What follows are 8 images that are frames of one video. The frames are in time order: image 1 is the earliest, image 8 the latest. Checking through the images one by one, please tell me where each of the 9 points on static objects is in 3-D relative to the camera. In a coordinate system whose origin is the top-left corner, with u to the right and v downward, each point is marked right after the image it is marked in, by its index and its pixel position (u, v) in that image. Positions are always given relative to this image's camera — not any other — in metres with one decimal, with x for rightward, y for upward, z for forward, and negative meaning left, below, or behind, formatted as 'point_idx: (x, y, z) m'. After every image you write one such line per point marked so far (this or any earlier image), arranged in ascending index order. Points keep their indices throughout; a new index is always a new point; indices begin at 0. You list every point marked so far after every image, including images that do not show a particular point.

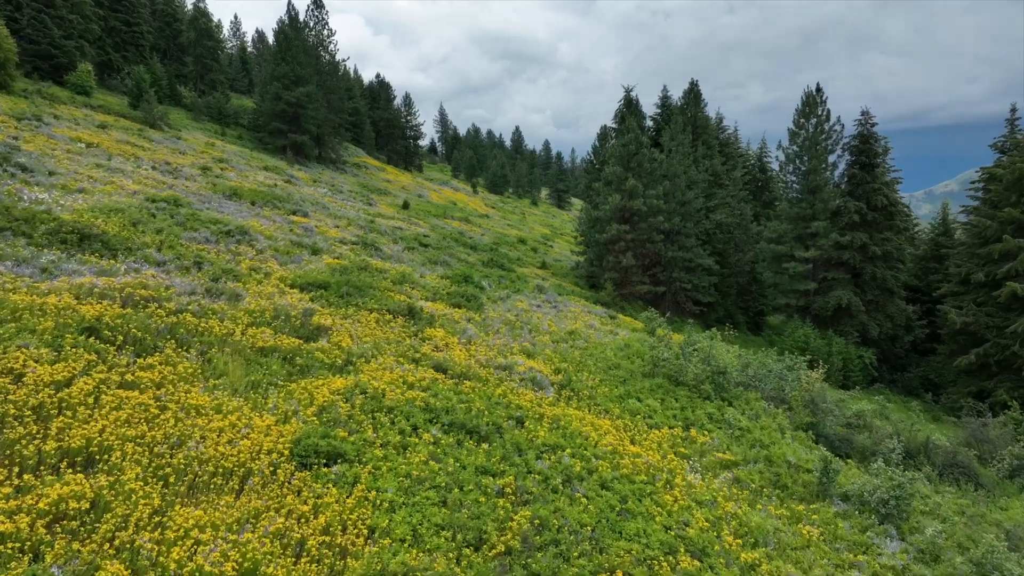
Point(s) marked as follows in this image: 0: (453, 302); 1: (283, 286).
0: (-2.6, -0.6, +17.9) m
1: (-8.1, 0.0, +14.6) m
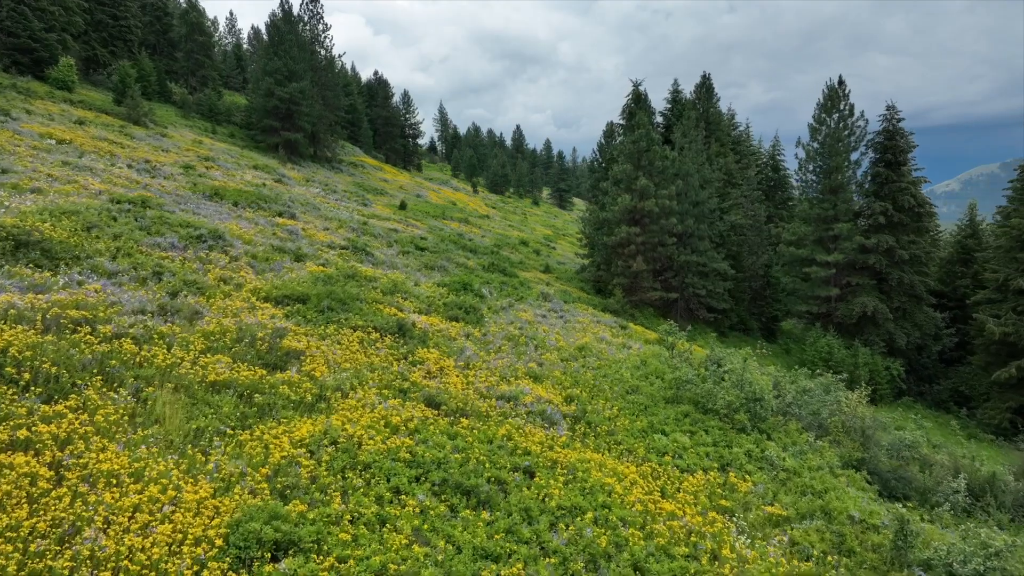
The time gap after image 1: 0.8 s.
0: (-2.4, -1.0, +16.1) m
1: (-8.0, -0.4, +12.8) m
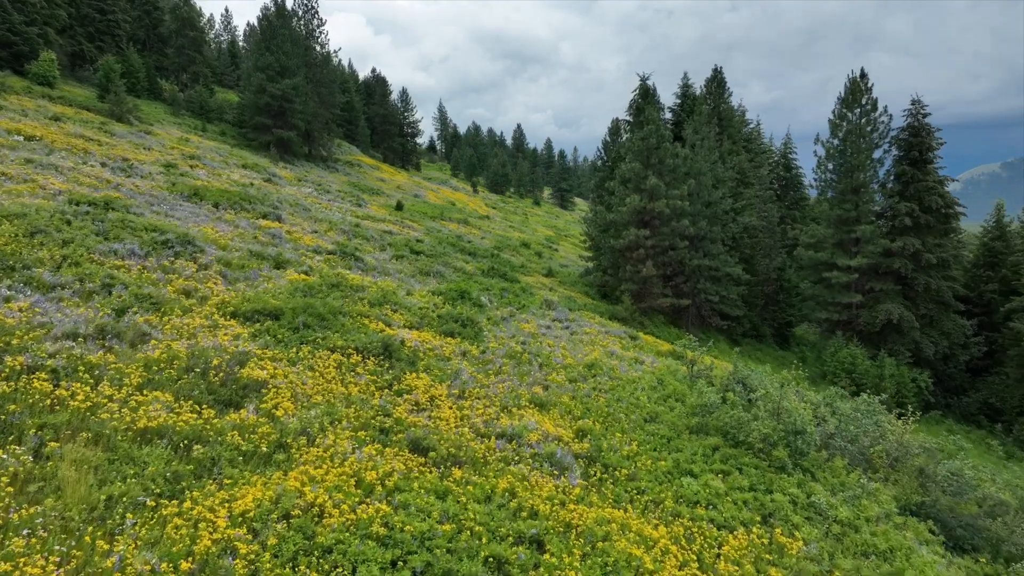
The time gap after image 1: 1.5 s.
0: (-2.4, -1.4, +14.4) m
1: (-7.9, -0.8, +11.2) m
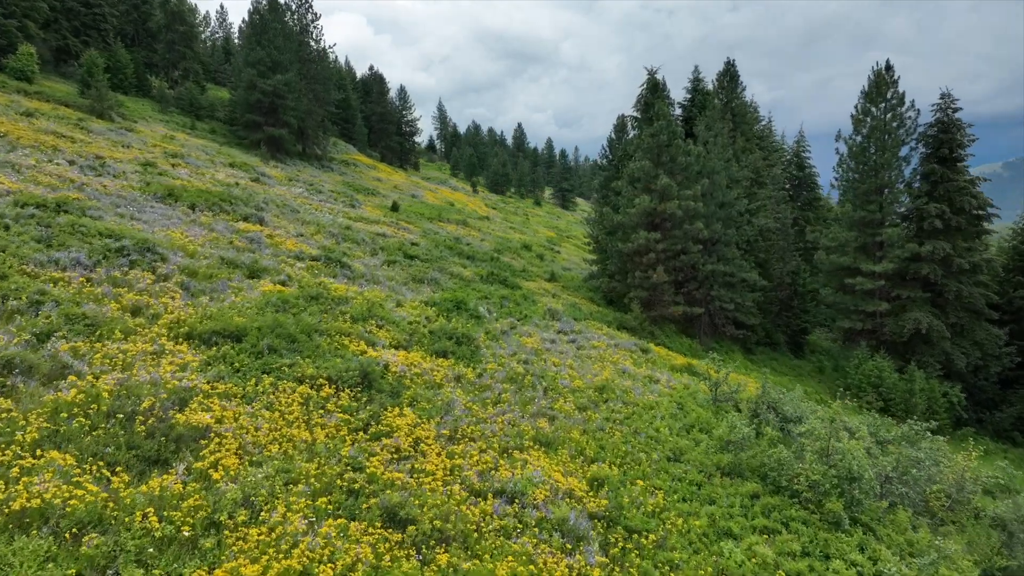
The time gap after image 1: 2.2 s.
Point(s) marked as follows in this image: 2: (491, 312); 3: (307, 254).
0: (-2.4, -1.8, +12.7) m
1: (-7.9, -1.2, +9.5) m
2: (-1.0, -1.1, +18.8) m
3: (-9.2, +1.5, +18.7) m
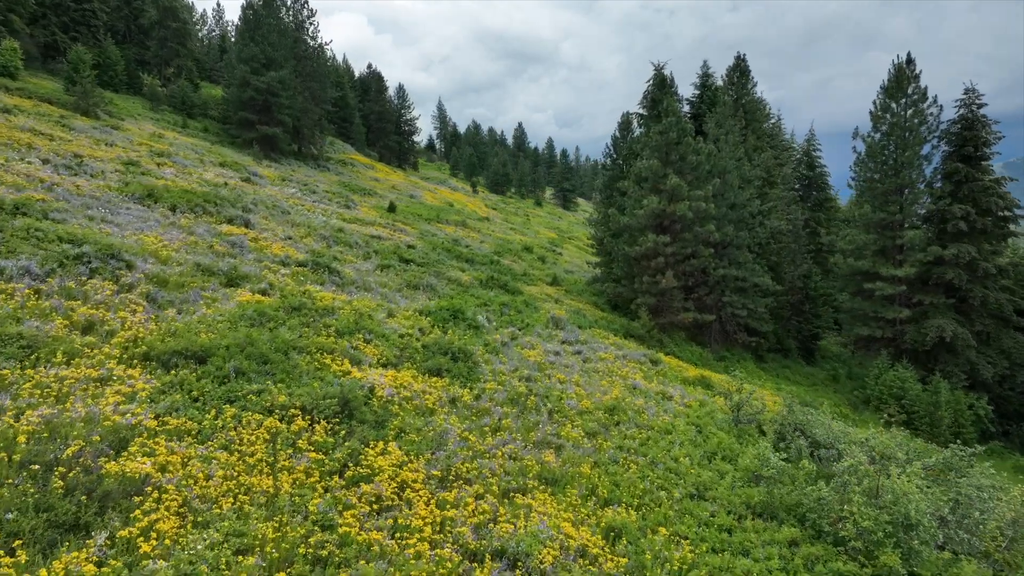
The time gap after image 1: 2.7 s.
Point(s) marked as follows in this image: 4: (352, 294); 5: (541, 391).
0: (-2.3, -2.1, +11.5) m
1: (-7.9, -1.5, +8.2) m
2: (-0.9, -1.4, +17.5) m
3: (-9.2, +1.2, +17.5) m
4: (-6.2, -0.3, +16.0) m
5: (+0.8, -3.0, +12.0) m
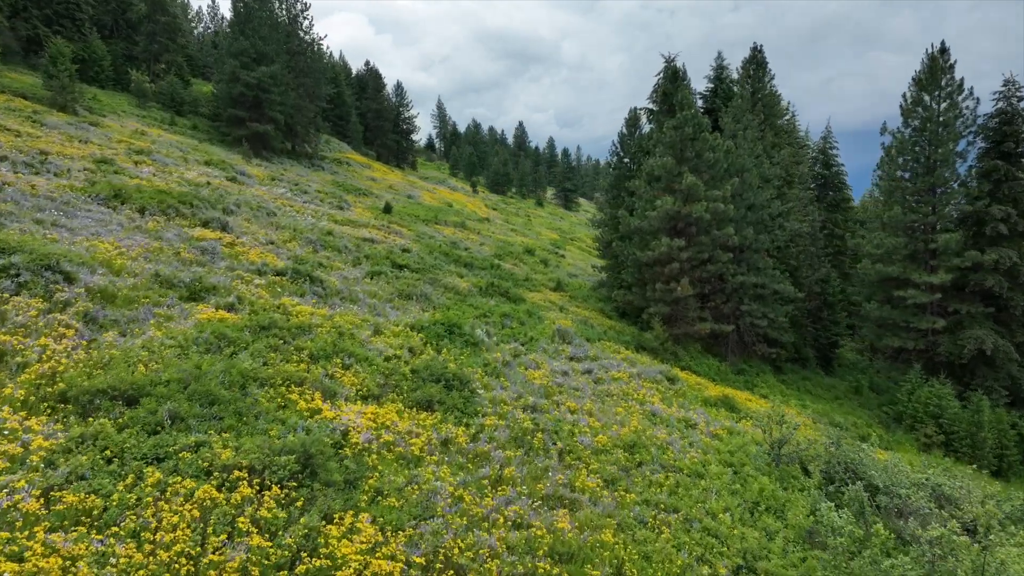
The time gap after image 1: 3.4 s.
0: (-2.2, -2.5, +9.8) m
1: (-7.8, -1.9, +6.5) m
2: (-0.9, -1.8, +15.8) m
3: (-9.1, +0.8, +15.8) m
4: (-6.1, -0.7, +14.3) m
5: (+0.9, -3.4, +10.3) m
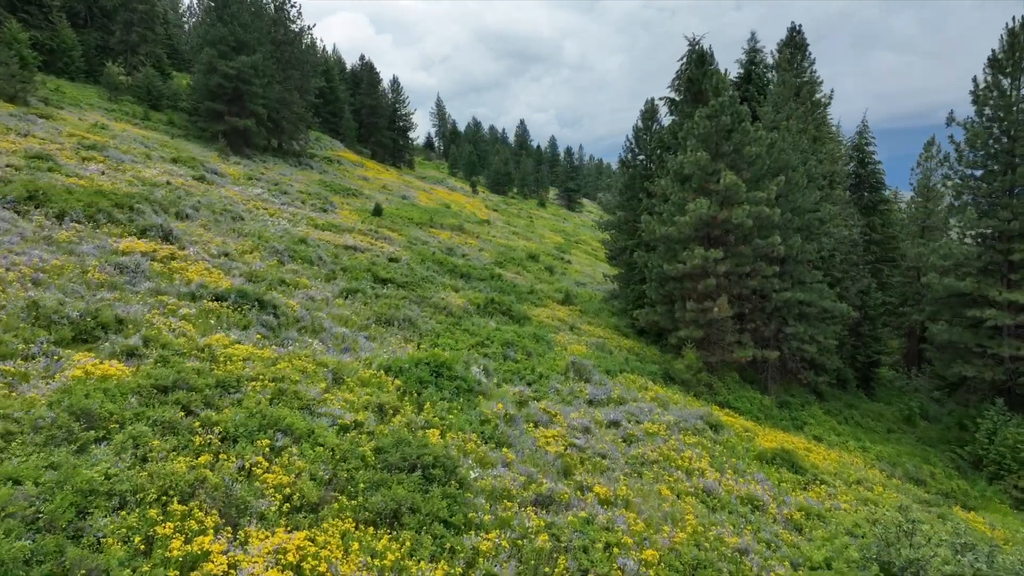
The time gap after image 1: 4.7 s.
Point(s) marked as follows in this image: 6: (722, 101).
0: (-2.1, -3.4, +6.5) m
1: (-7.7, -2.7, +3.2) m
2: (-0.7, -2.6, +12.5) m
3: (-9.0, 0.0, +12.5) m
4: (-5.9, -1.5, +11.0) m
5: (+1.0, -4.2, +7.0) m
6: (+9.0, +8.0, +17.8) m
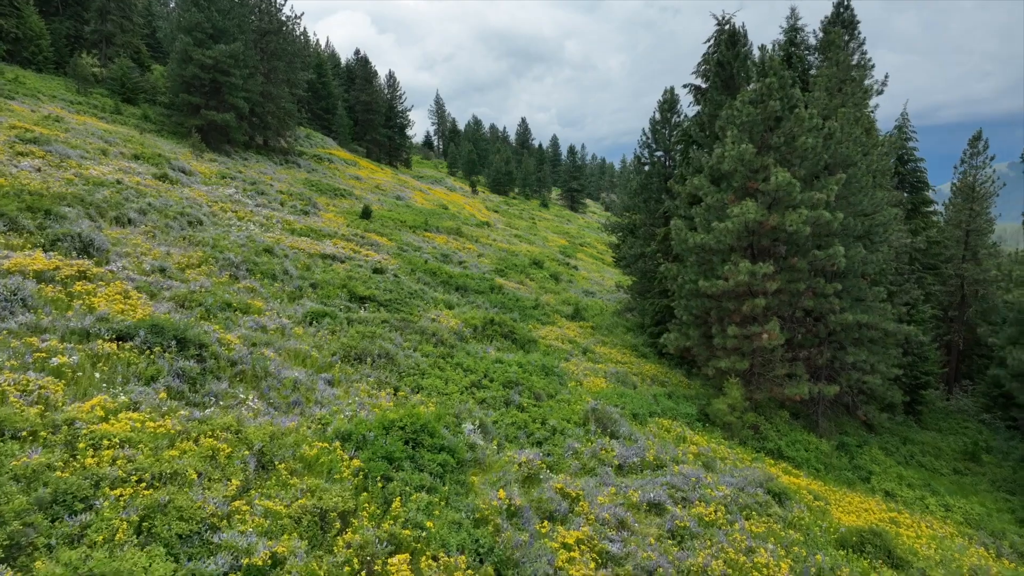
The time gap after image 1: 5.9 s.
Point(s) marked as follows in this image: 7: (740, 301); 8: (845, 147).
0: (-2.0, -4.1, +3.5) m
1: (-7.6, -3.4, +0.2) m
2: (-0.6, -3.3, +9.5) m
3: (-8.9, -0.7, +9.5) m
4: (-5.8, -2.2, +7.9) m
5: (+1.2, -4.9, +3.9) m
6: (+9.1, +7.3, +14.7) m
7: (+8.0, -0.4, +14.7) m
8: (+12.3, +5.2, +15.3) m
